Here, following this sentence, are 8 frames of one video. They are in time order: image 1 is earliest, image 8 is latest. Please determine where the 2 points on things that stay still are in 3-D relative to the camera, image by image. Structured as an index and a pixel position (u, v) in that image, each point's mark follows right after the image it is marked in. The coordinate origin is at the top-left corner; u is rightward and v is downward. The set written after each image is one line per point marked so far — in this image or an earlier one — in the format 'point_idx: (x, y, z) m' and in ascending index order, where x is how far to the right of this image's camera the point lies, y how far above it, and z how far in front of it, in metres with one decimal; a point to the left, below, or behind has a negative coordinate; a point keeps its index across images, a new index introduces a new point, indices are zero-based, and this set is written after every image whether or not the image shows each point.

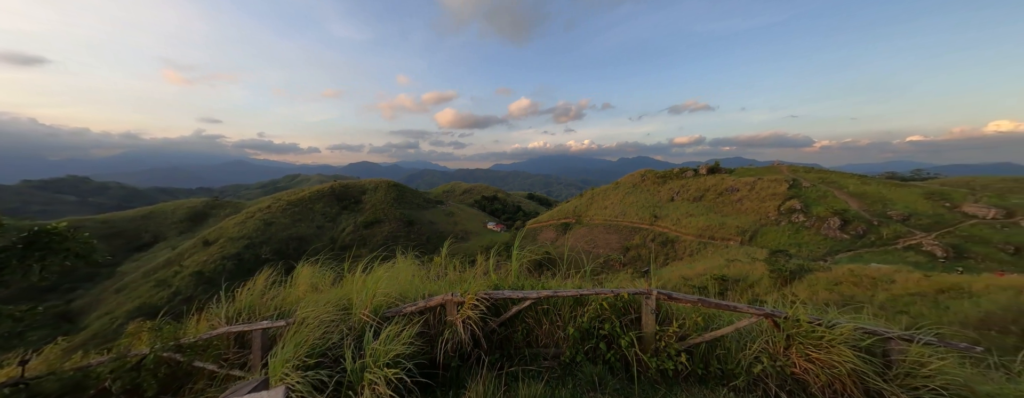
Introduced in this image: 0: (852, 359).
0: (+2.8, -1.3, +2.4) m
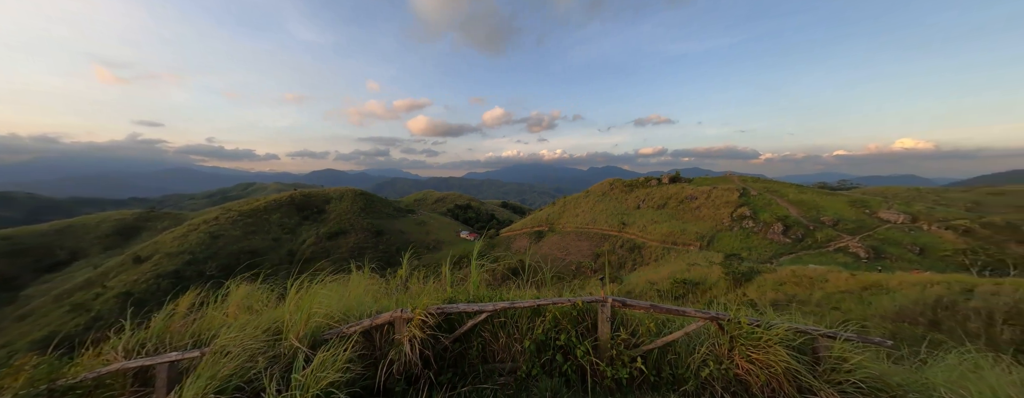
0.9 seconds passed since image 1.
0: (+2.4, -1.4, +2.5) m
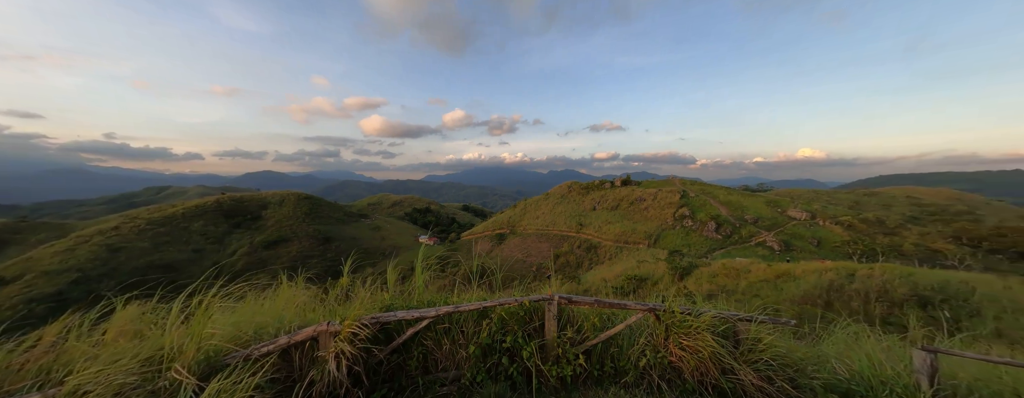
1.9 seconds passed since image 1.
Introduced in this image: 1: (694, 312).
0: (+1.9, -1.4, +2.8) m
1: (+1.8, -1.1, +2.9) m
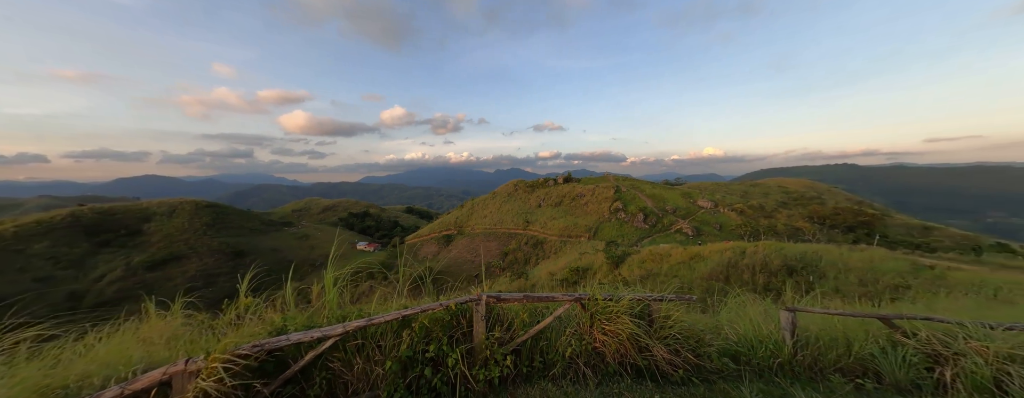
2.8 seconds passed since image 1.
0: (+1.2, -1.3, +3.0) m
1: (+1.1, -1.0, +3.1) m
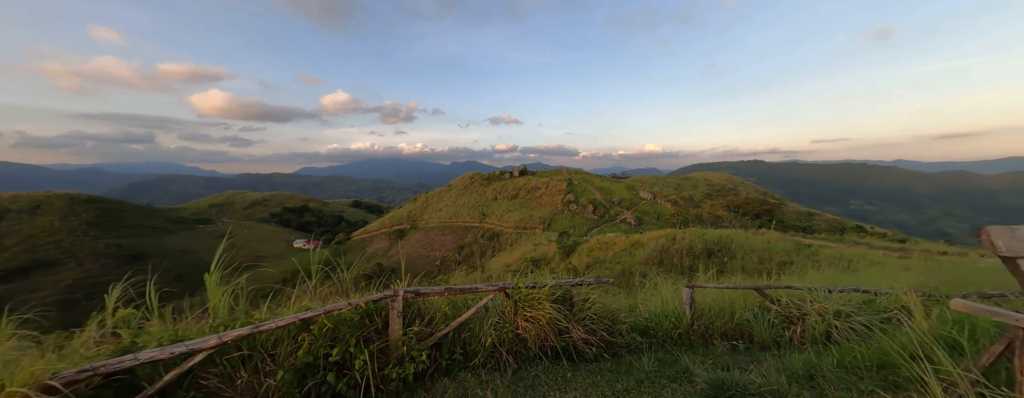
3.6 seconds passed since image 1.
0: (+0.4, -1.2, +3.1) m
1: (+0.3, -1.0, +3.2) m
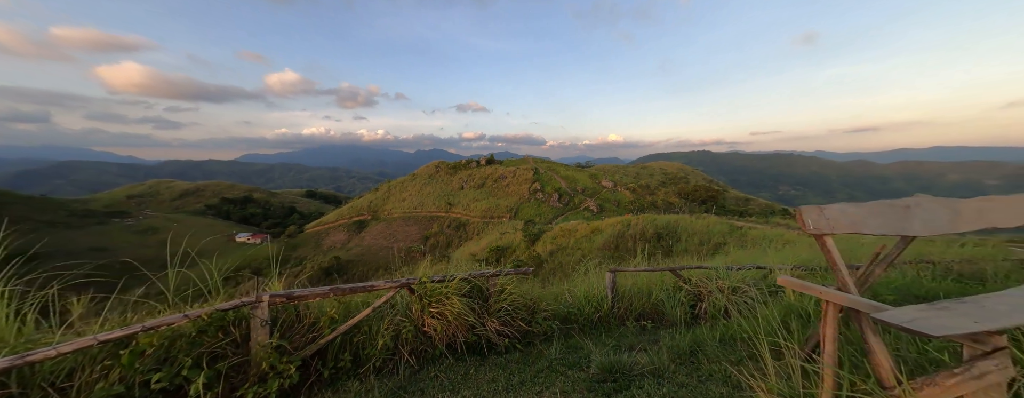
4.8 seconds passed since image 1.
0: (-0.5, -1.1, +3.0) m
1: (-0.7, -0.8, +3.1) m
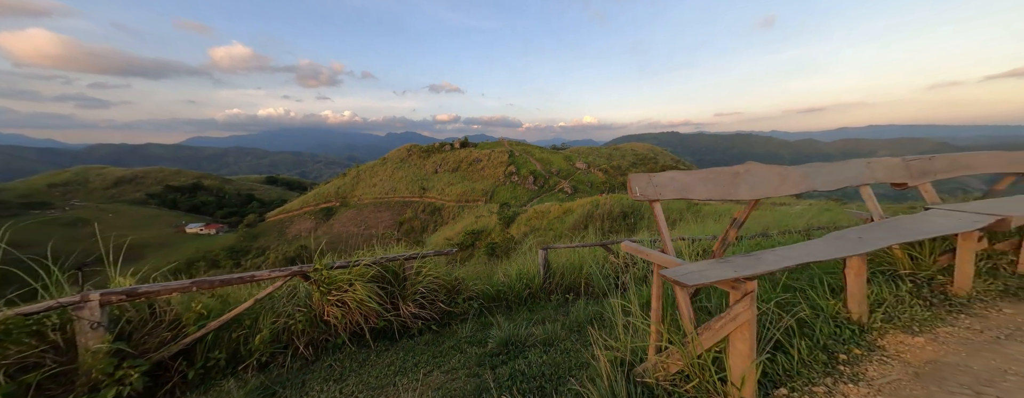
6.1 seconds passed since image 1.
0: (-1.5, -0.9, +2.9) m
1: (-1.6, -0.7, +3.0) m
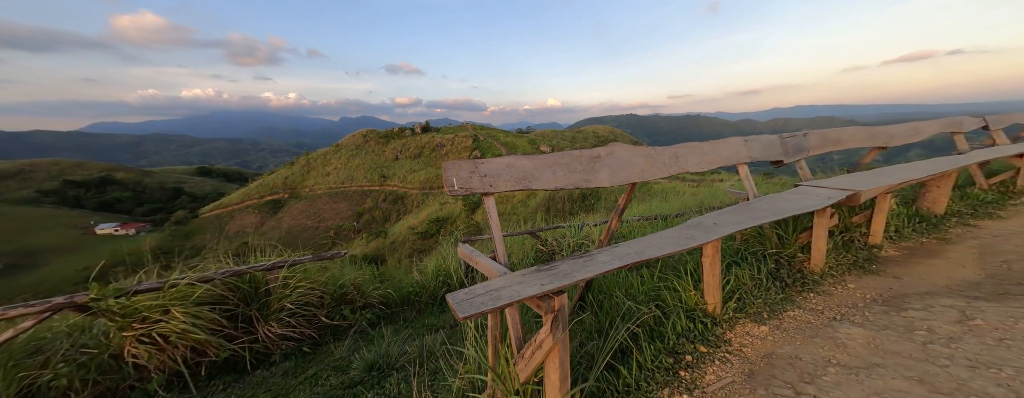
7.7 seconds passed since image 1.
0: (-2.4, -0.9, +2.4) m
1: (-2.6, -0.7, +2.4) m
